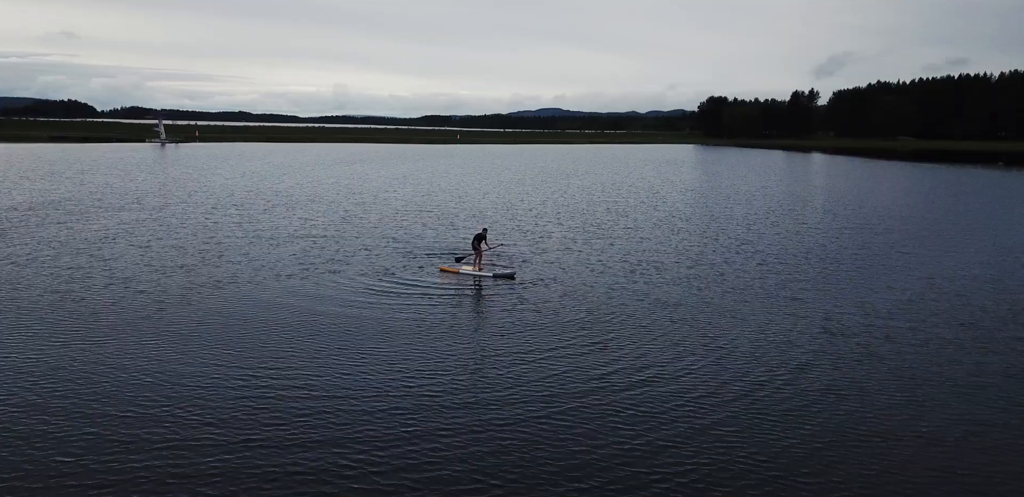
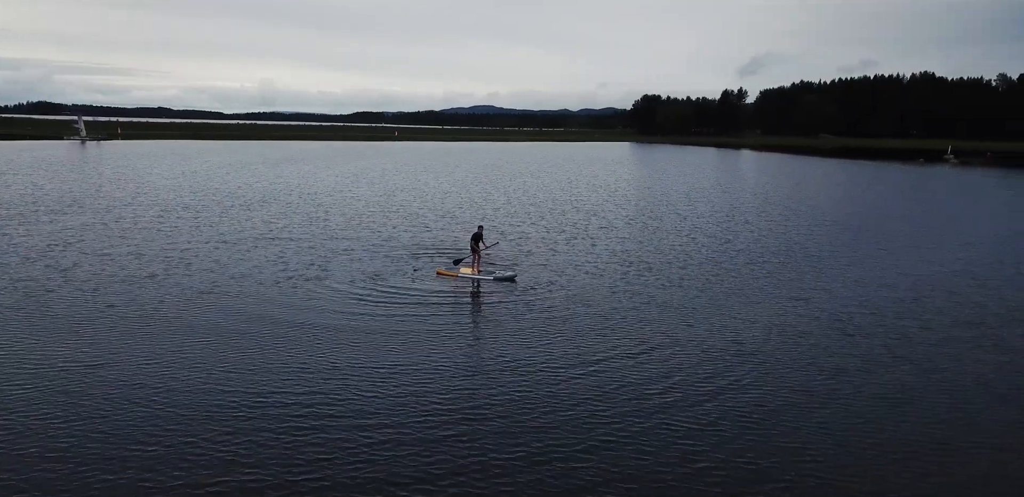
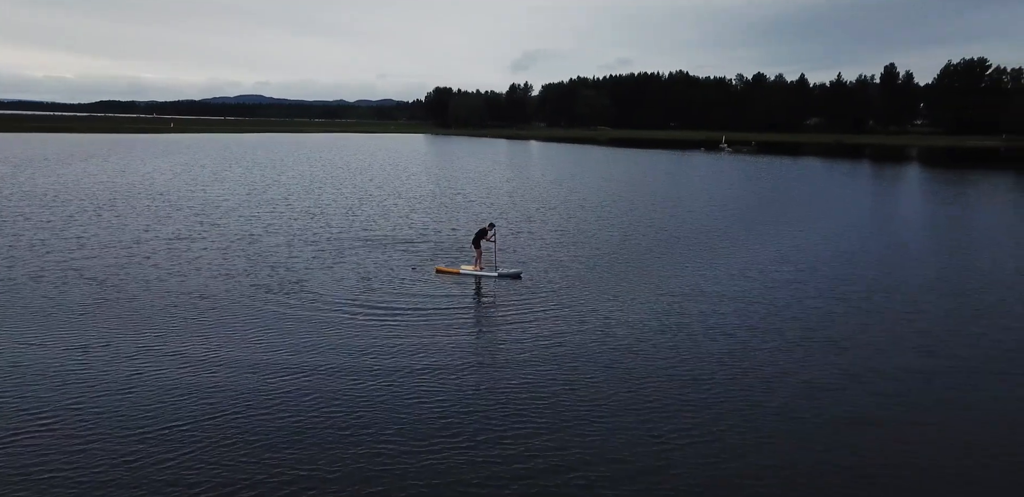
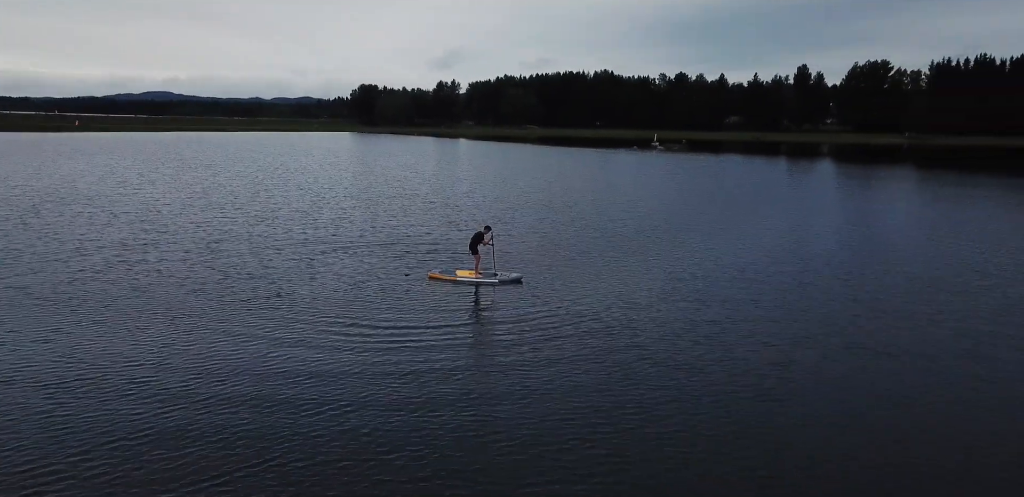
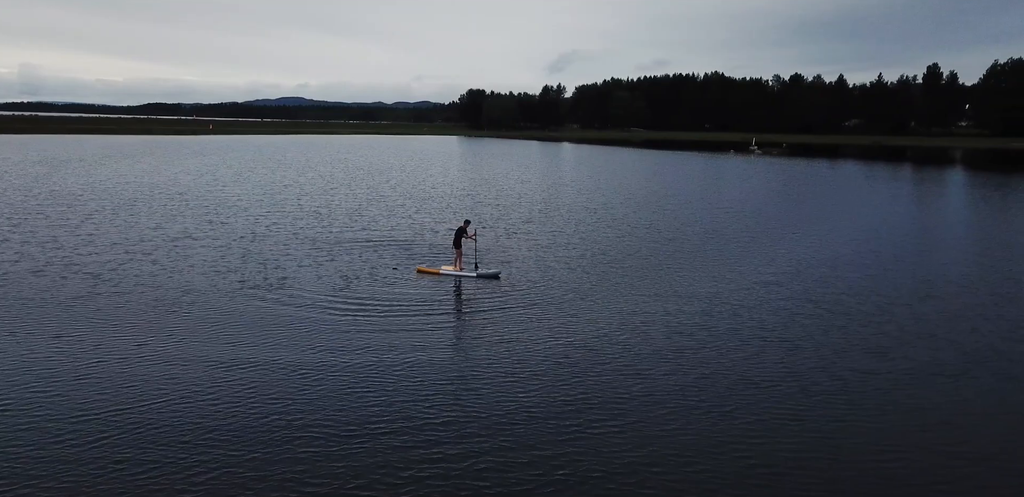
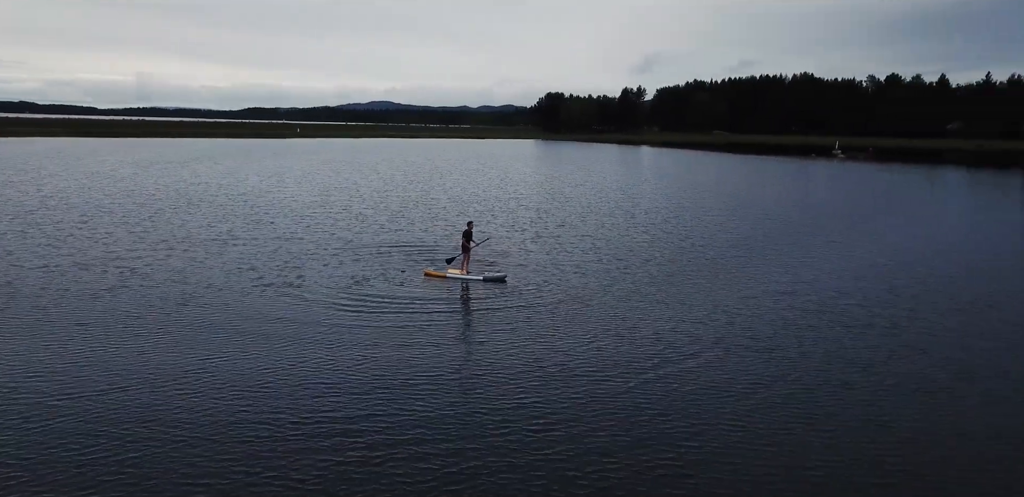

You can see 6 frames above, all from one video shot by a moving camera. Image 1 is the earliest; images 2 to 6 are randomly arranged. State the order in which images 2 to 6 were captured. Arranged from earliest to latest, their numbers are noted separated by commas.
2, 6, 5, 3, 4
